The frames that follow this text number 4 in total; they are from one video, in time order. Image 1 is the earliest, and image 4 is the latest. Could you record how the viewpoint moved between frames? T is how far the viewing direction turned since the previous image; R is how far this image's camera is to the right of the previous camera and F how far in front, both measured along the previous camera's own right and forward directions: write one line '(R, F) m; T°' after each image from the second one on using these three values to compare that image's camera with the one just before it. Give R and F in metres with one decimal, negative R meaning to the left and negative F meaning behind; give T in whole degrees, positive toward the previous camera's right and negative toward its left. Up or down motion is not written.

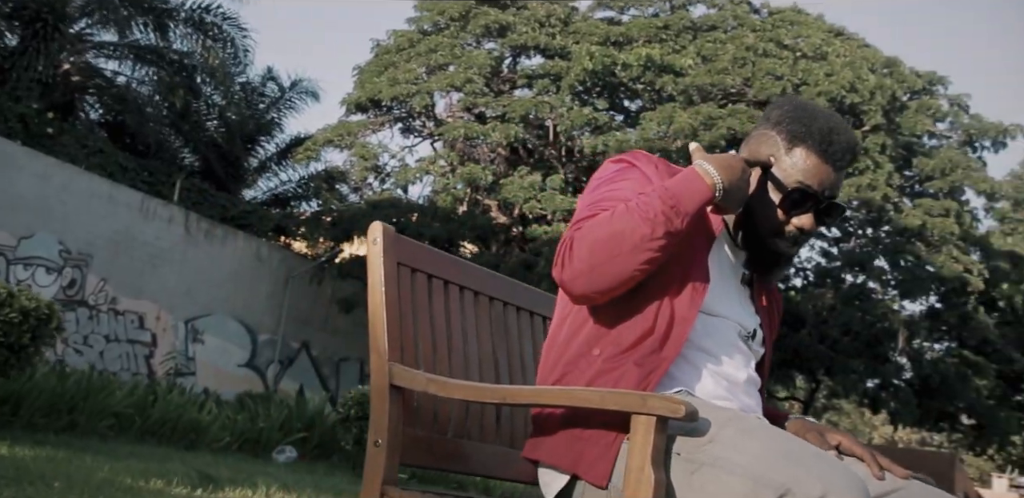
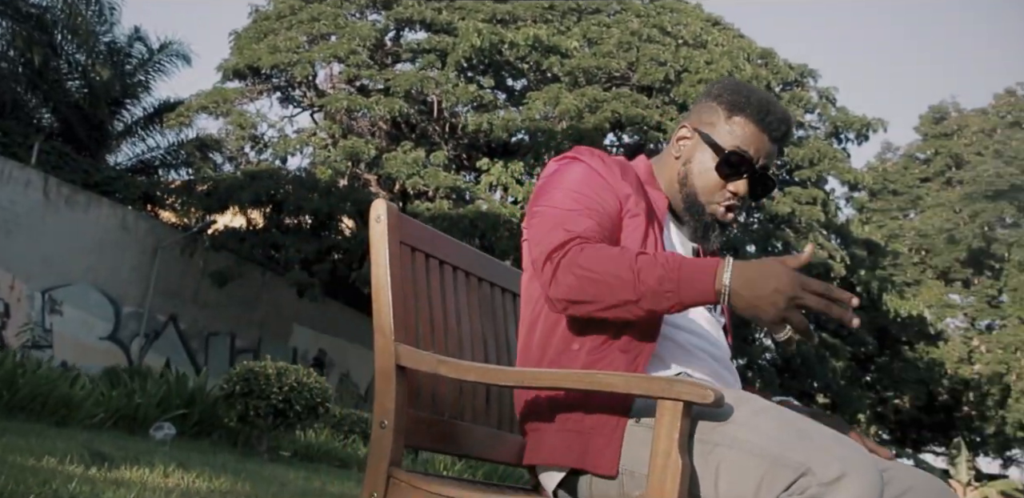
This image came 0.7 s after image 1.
(-0.3, +0.1) m; +7°
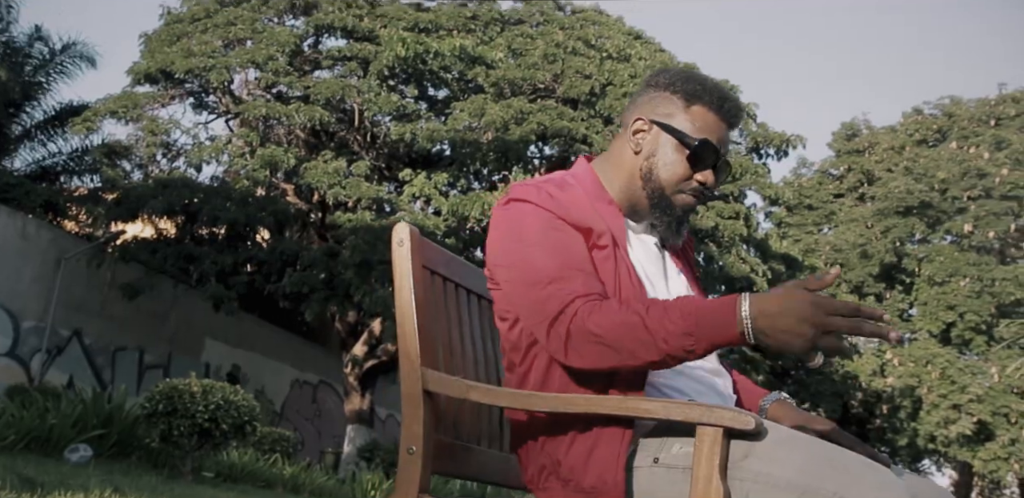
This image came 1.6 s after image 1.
(-0.2, +0.3) m; +5°
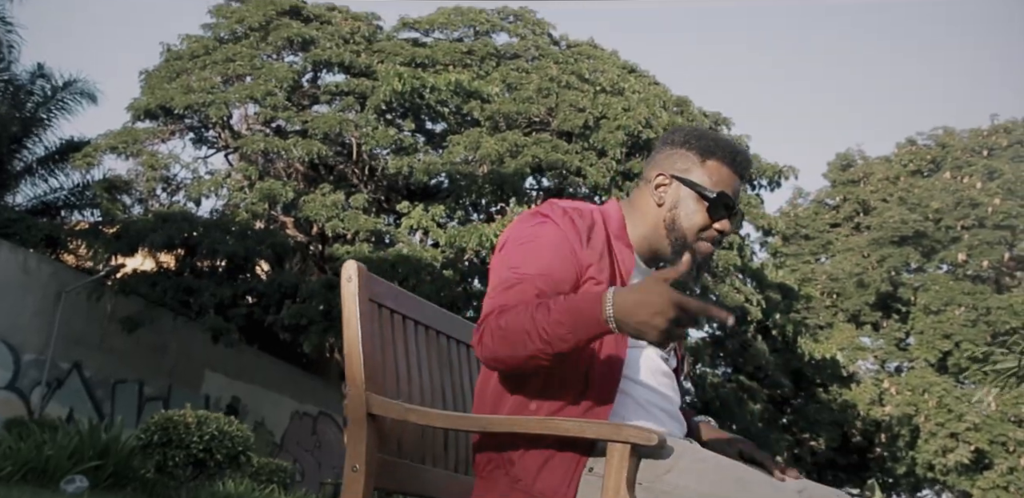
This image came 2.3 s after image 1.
(+0.1, -0.2) m; 0°
